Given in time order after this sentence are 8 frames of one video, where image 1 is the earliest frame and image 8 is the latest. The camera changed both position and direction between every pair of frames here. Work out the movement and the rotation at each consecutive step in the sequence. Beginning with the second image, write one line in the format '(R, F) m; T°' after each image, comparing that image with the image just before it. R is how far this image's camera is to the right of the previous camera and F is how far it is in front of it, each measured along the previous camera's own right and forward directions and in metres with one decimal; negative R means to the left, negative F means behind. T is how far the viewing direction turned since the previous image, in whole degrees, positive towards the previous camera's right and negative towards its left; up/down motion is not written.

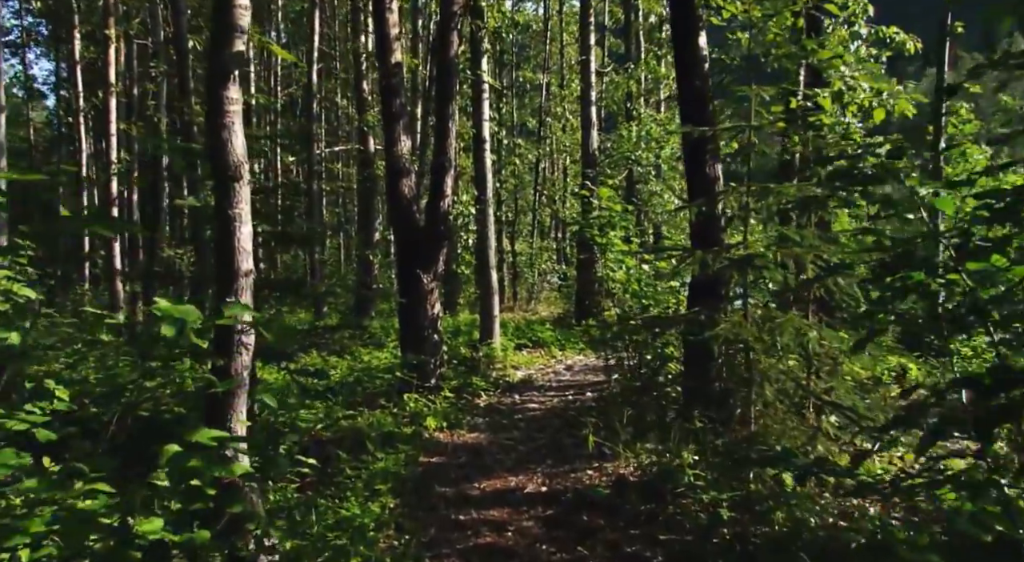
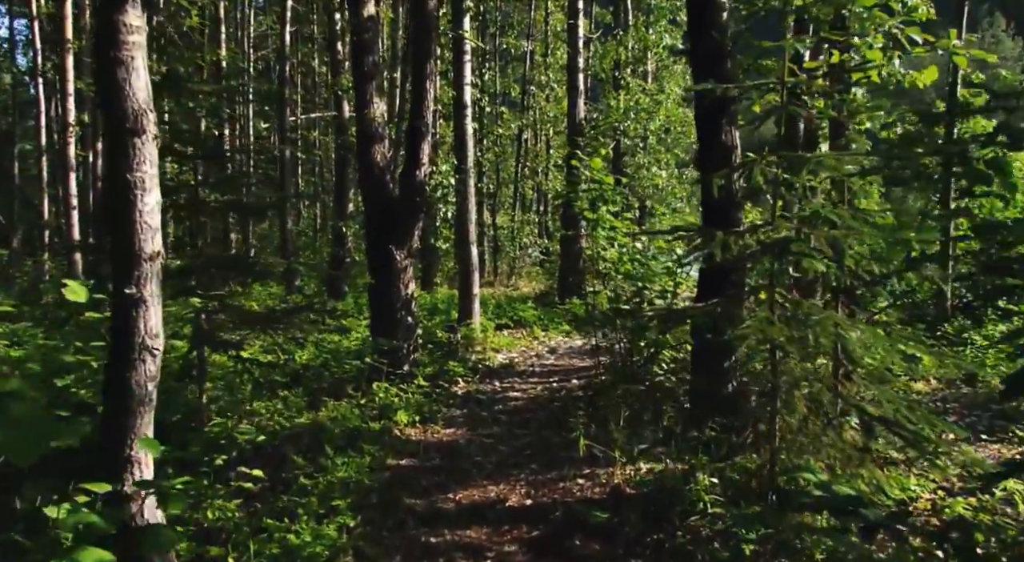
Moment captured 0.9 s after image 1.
(0.0, +1.1) m; +1°
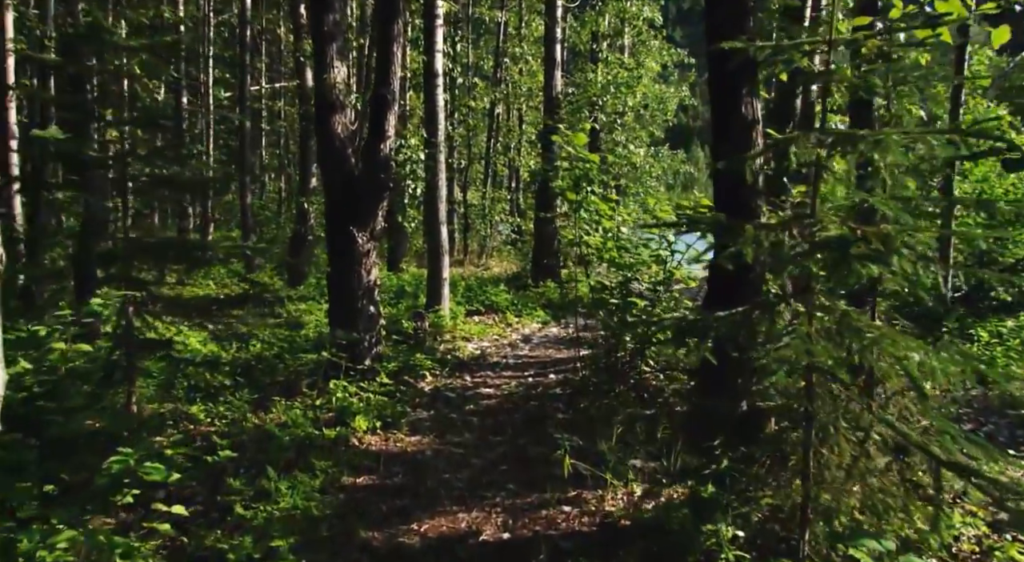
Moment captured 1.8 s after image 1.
(-0.1, +1.1) m; +2°
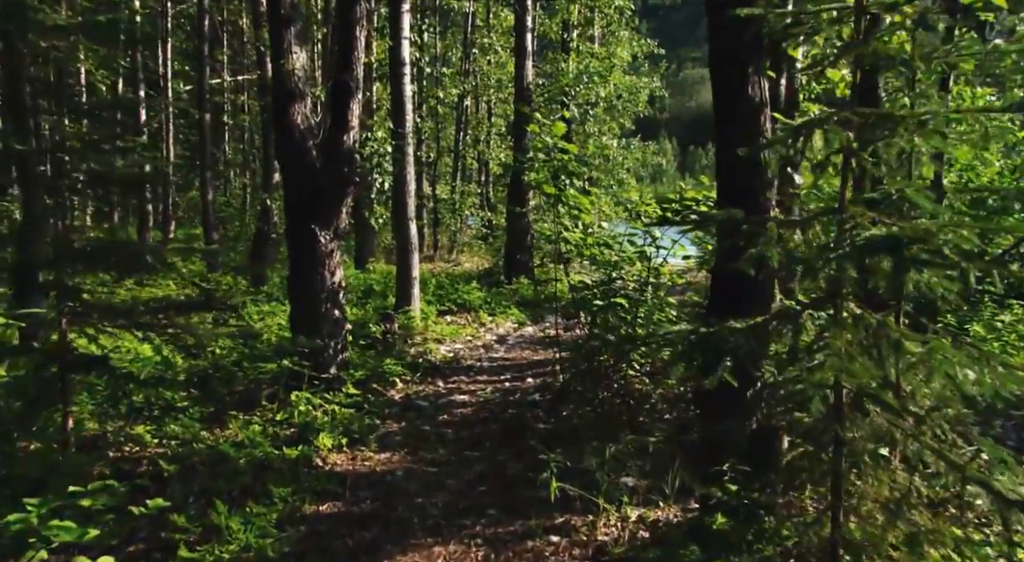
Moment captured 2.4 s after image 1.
(0.0, +0.7) m; +2°
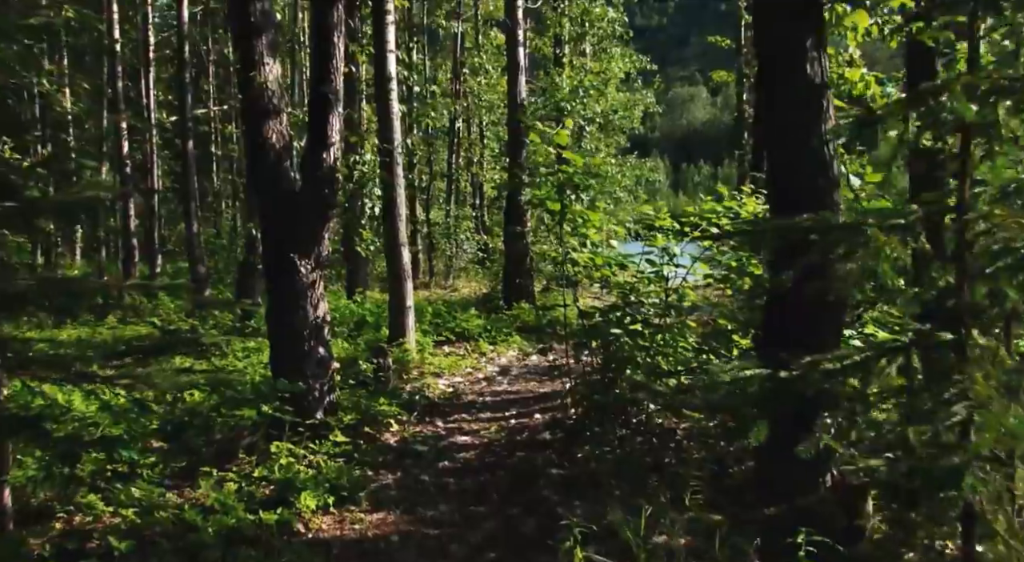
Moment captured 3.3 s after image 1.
(-0.1, +1.0) m; 0°
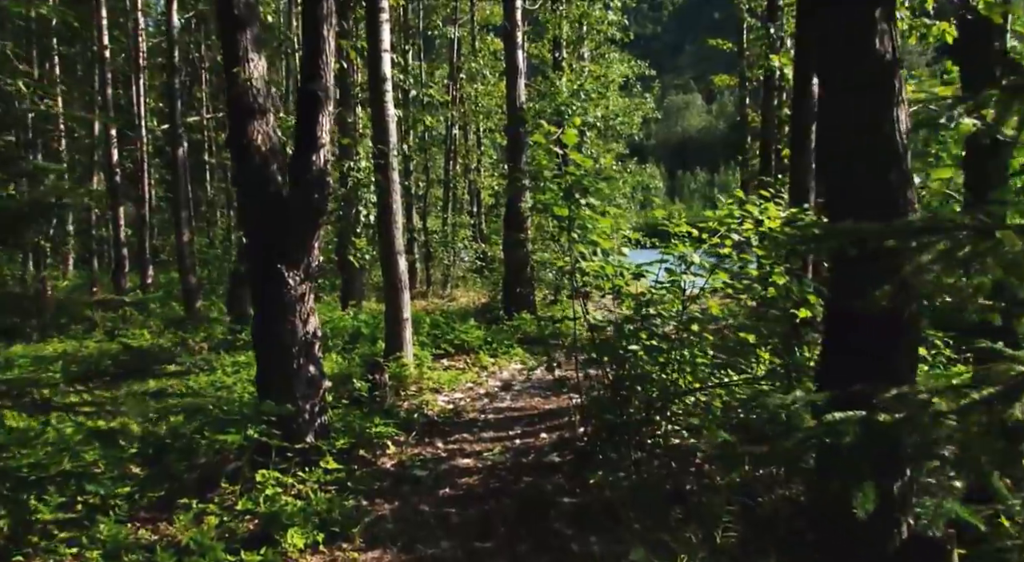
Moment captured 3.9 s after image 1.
(-0.1, +0.7) m; 0°
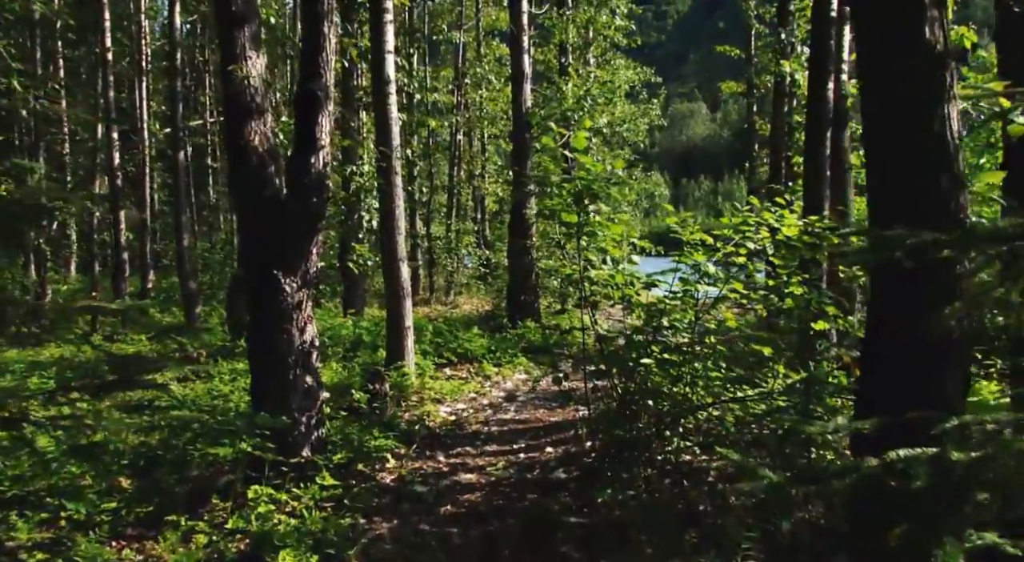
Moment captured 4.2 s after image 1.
(0.0, +0.3) m; 0°
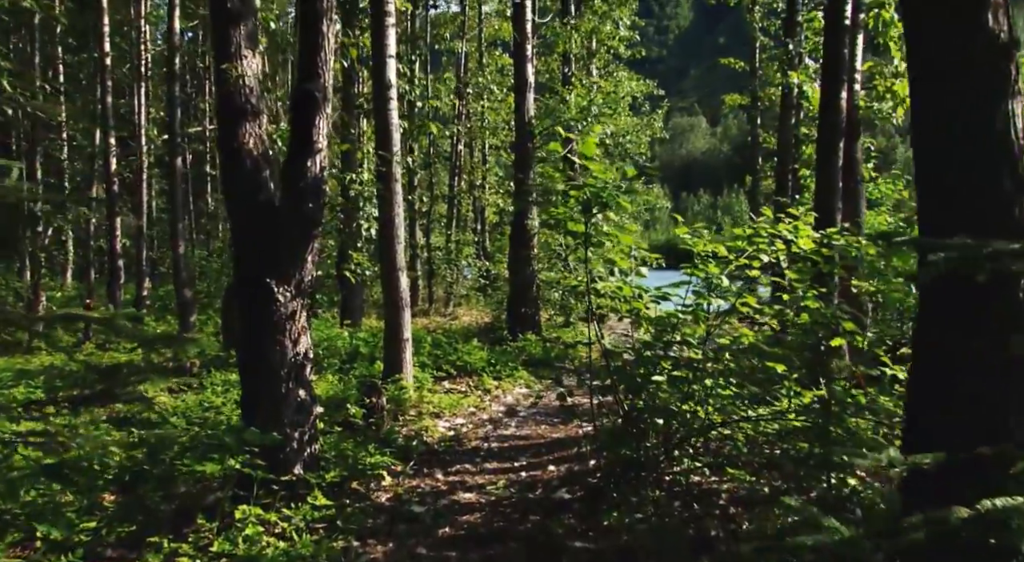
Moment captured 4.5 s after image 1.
(0.0, +0.4) m; 0°
